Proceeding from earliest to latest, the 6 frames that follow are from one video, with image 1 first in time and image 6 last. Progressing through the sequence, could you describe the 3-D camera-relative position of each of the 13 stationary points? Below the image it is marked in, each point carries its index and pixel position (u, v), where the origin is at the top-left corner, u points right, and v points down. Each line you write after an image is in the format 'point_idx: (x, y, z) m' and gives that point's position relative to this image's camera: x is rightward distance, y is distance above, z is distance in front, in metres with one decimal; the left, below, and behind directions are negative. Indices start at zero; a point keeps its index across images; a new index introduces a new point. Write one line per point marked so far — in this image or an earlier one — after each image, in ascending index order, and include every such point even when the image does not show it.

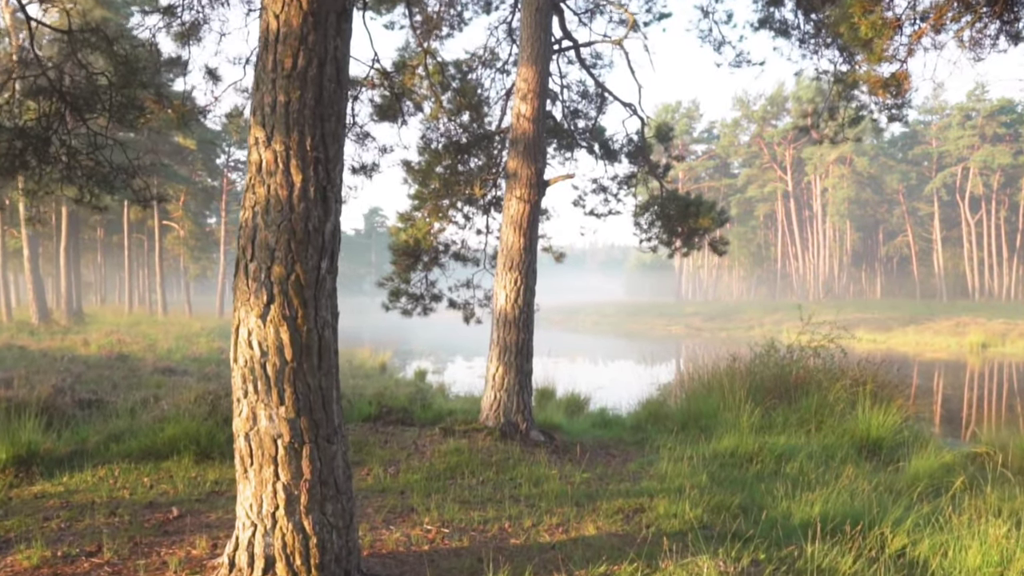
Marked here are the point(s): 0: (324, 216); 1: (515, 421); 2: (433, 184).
0: (-0.8, +0.3, +2.9) m
1: (0.0, -1.3, +6.8) m
2: (-0.9, +1.2, +8.0) m
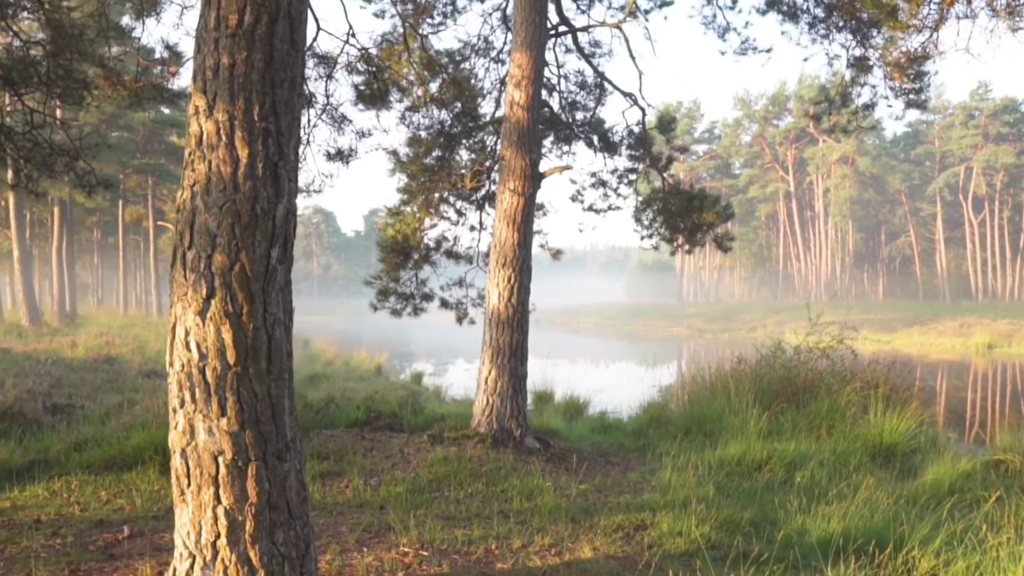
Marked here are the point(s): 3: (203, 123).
0: (-0.9, +0.3, +2.5) m
1: (0.0, -1.3, +6.4) m
2: (-1.0, +1.2, +7.6) m
3: (-1.1, +0.6, +2.5) m
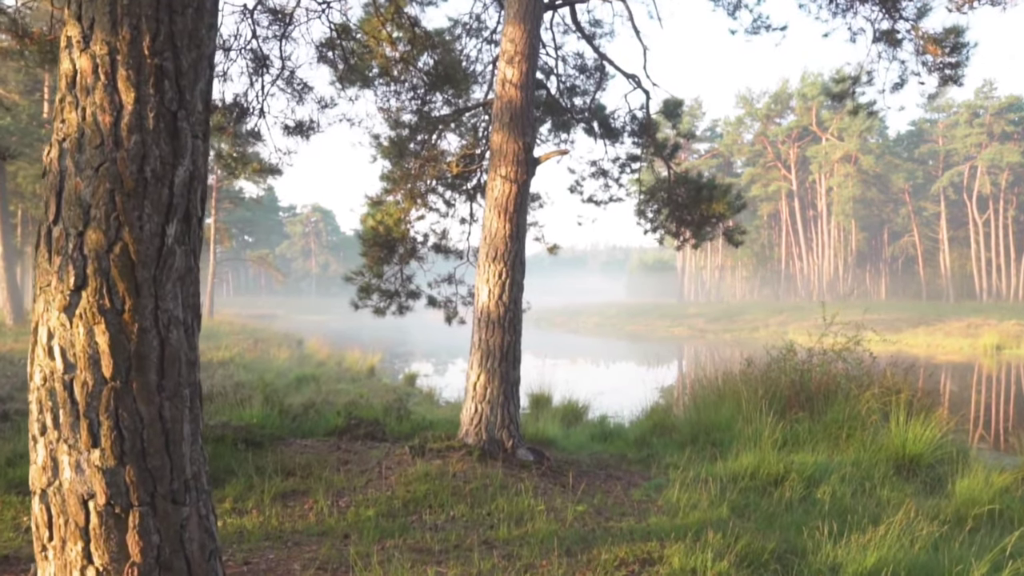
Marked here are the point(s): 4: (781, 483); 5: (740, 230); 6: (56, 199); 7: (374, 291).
0: (-0.9, +0.4, +1.9) m
1: (-0.1, -1.3, +5.8) m
2: (-1.1, +1.3, +7.0) m
3: (-1.2, +0.6, +1.9) m
4: (+2.3, -1.6, +5.8) m
5: (+2.5, +0.7, +7.7) m
6: (-1.2, +0.2, +1.9) m
7: (-1.5, 0.0, +7.3) m
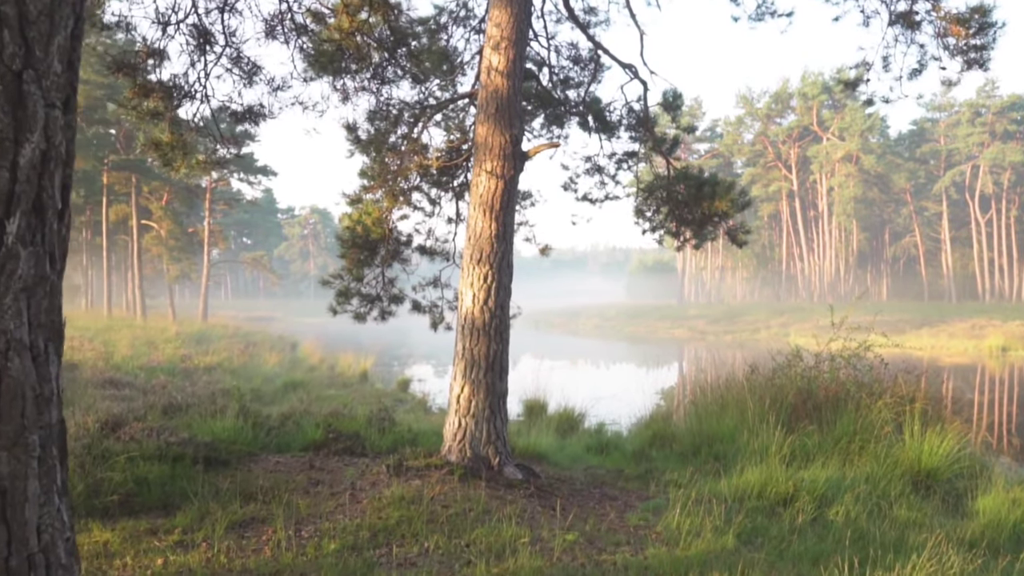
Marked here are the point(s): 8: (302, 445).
0: (-1.0, +0.3, +1.5) m
1: (-0.2, -1.3, +5.3) m
2: (-1.2, +1.2, +6.5) m
3: (-1.3, +0.6, +1.4) m
4: (+2.2, -1.7, +5.3) m
5: (+2.4, +0.6, +7.2) m
6: (-1.3, +0.2, +1.4) m
7: (-1.6, -0.1, +6.9) m
8: (-1.9, -1.5, +6.4) m
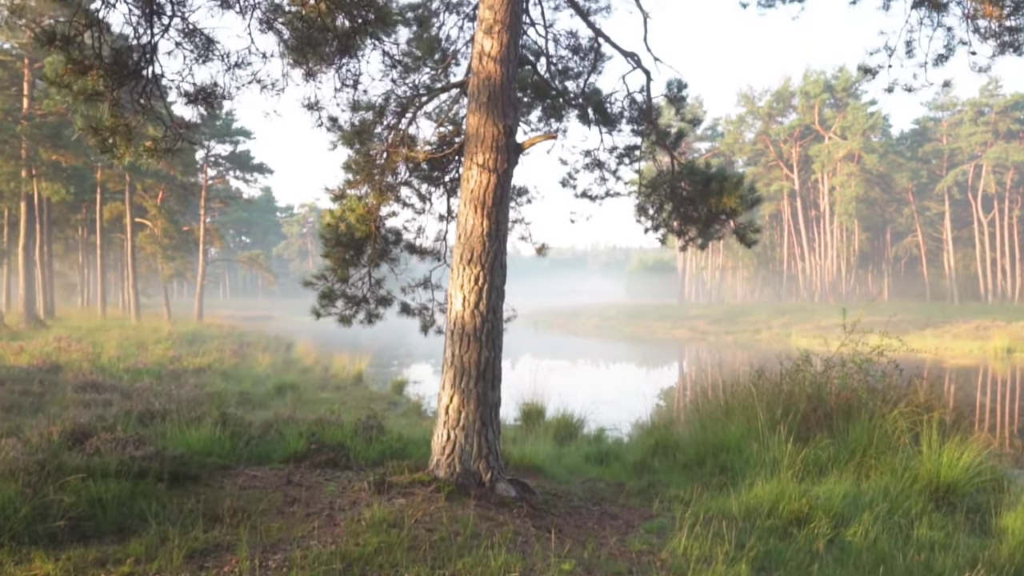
0: (-1.1, +0.3, +1.1) m
1: (-0.3, -1.3, +4.9) m
2: (-1.2, +1.2, +6.1) m
3: (-1.4, +0.6, +1.0) m
4: (+2.1, -1.7, +4.9) m
5: (+2.4, +0.6, +6.8) m
6: (-1.4, +0.2, +1.0) m
7: (-1.6, -0.1, +6.5) m
8: (-2.0, -1.5, +6.0) m
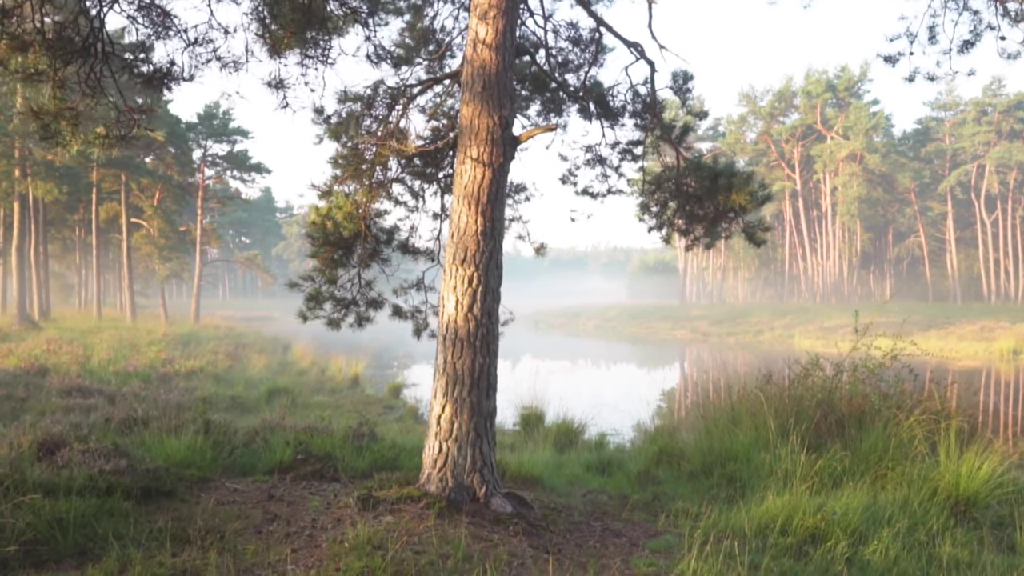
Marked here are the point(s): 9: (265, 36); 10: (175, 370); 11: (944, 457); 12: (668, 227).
0: (-1.1, +0.3, +0.8) m
1: (-0.3, -1.3, +4.6) m
2: (-1.2, +1.2, +5.8) m
3: (-1.4, +0.6, +0.7) m
4: (+2.1, -1.7, +4.6) m
5: (+2.4, +0.6, +6.5) m
6: (-1.4, +0.2, +0.7) m
7: (-1.7, -0.1, +6.1) m
8: (-2.0, -1.5, +5.7) m
9: (-1.9, +1.9, +5.3) m
10: (-6.8, -1.7, +14.0) m
11: (+3.8, -1.5, +6.1) m
12: (+1.6, +0.6, +6.9) m
